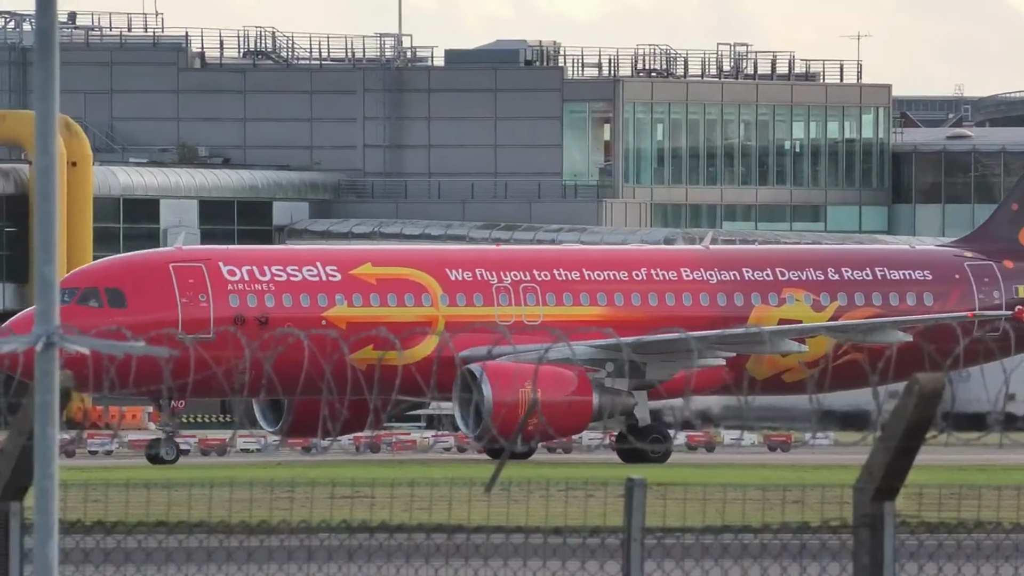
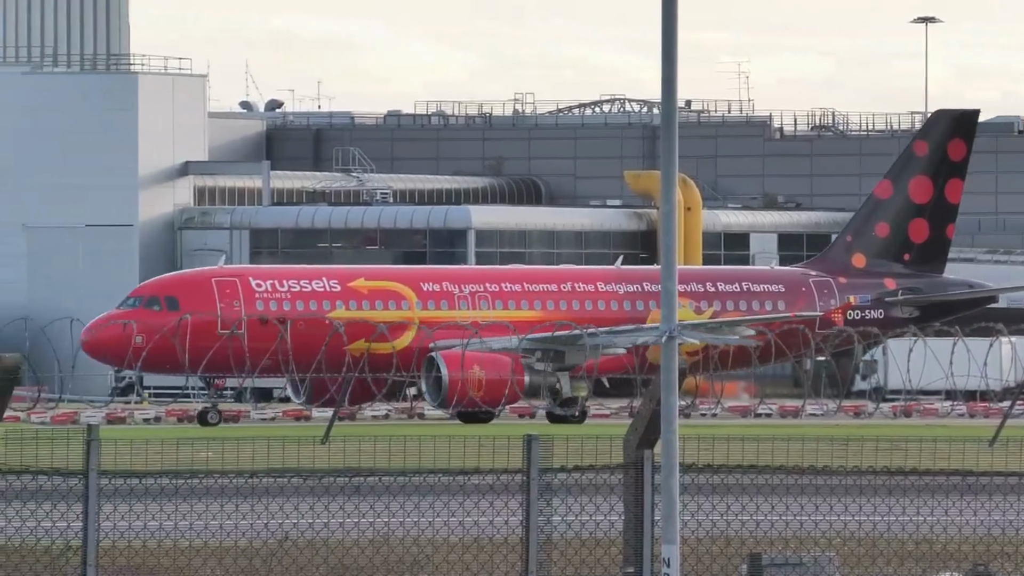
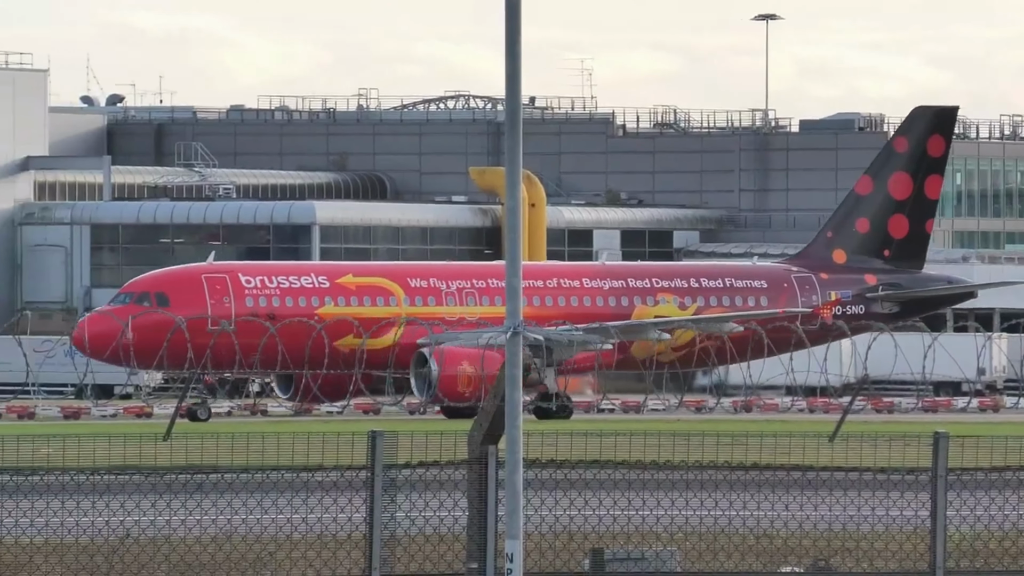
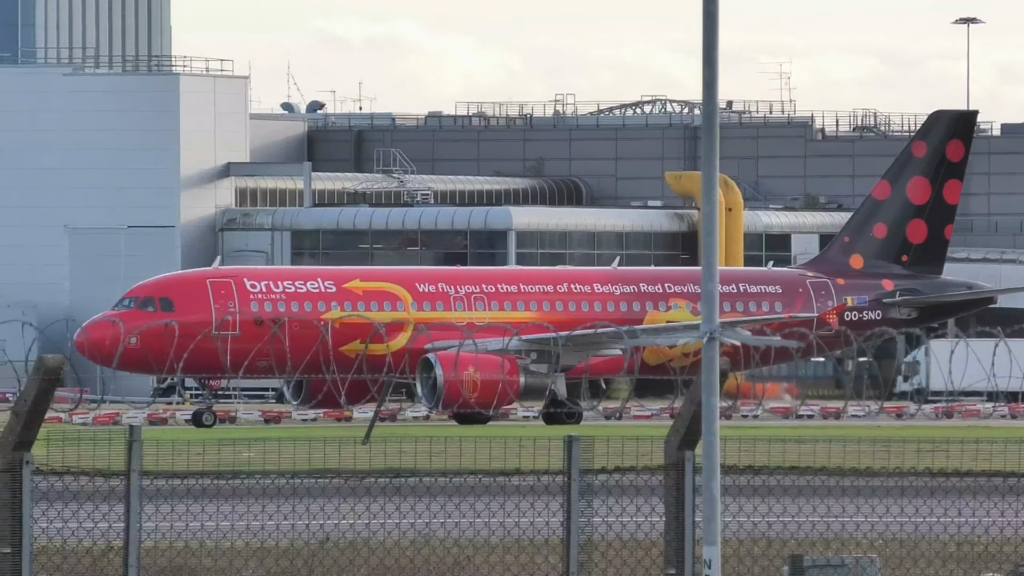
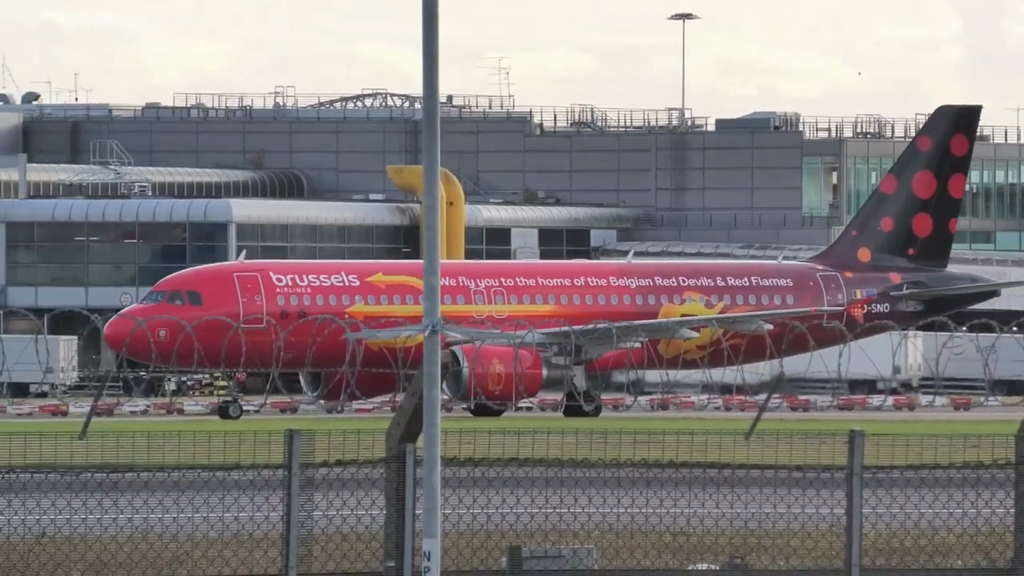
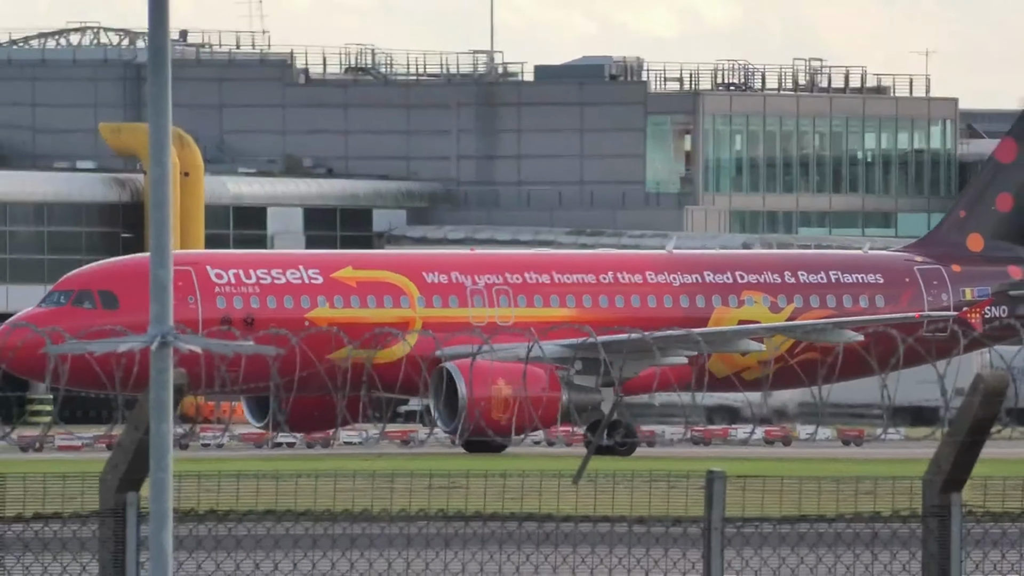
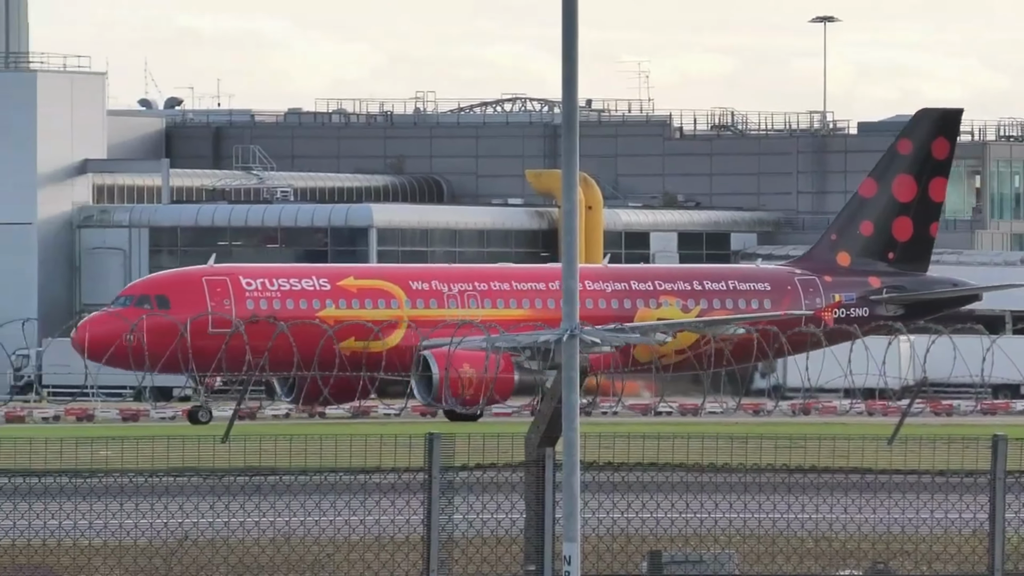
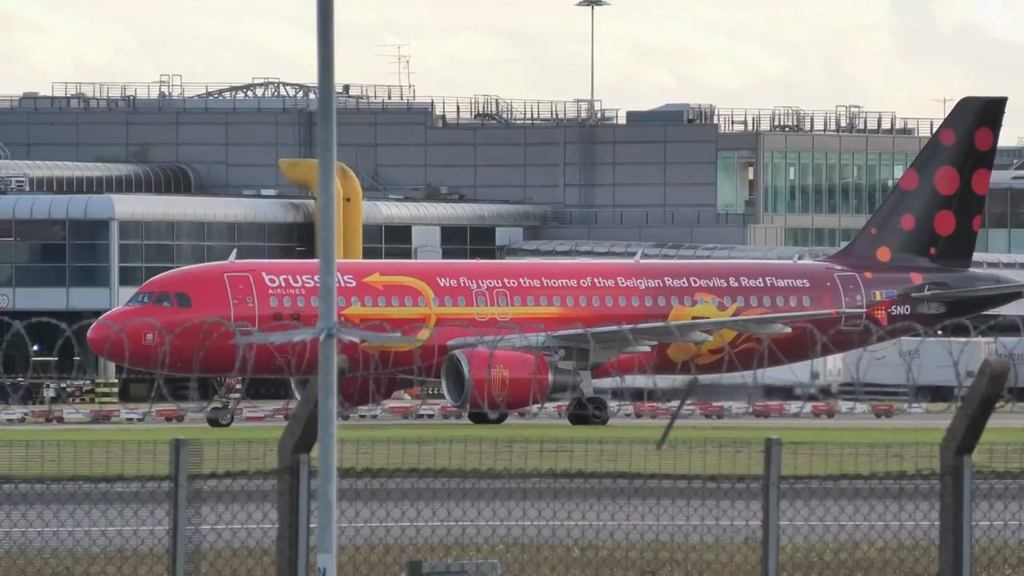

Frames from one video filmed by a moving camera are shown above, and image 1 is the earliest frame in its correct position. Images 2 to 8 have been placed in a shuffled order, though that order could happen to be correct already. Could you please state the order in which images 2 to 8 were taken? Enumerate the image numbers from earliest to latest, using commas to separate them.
6, 8, 5, 3, 7, 2, 4
